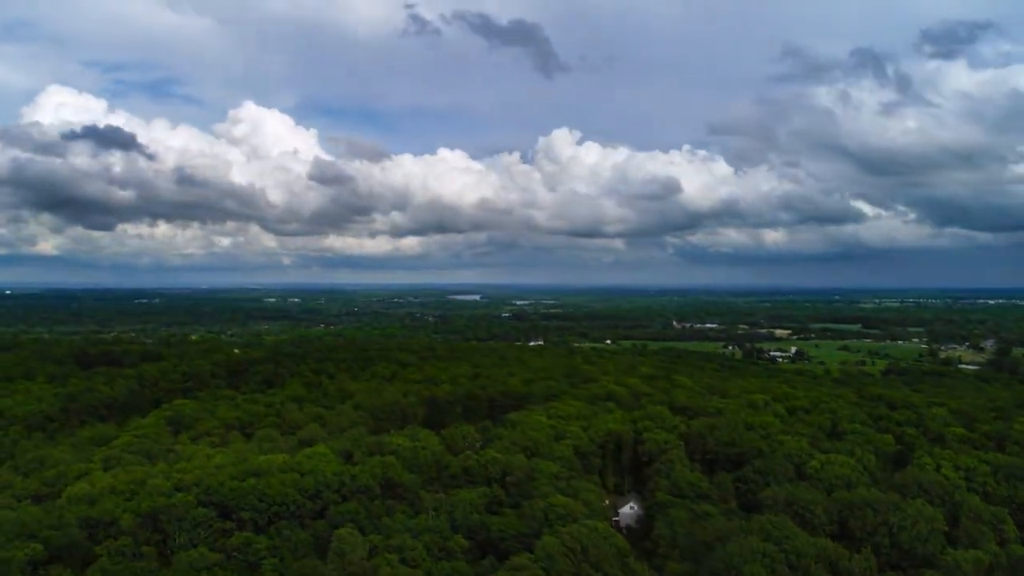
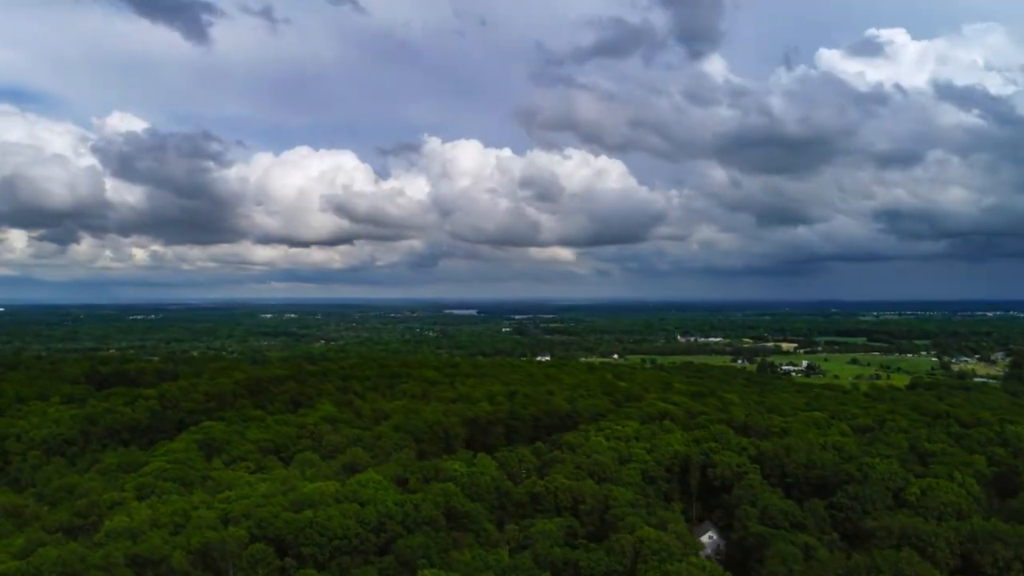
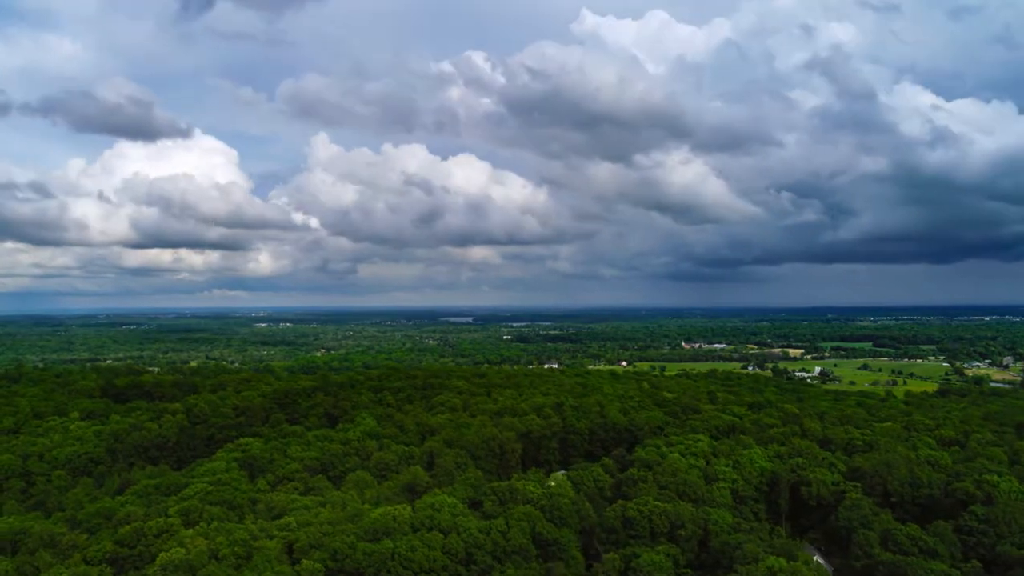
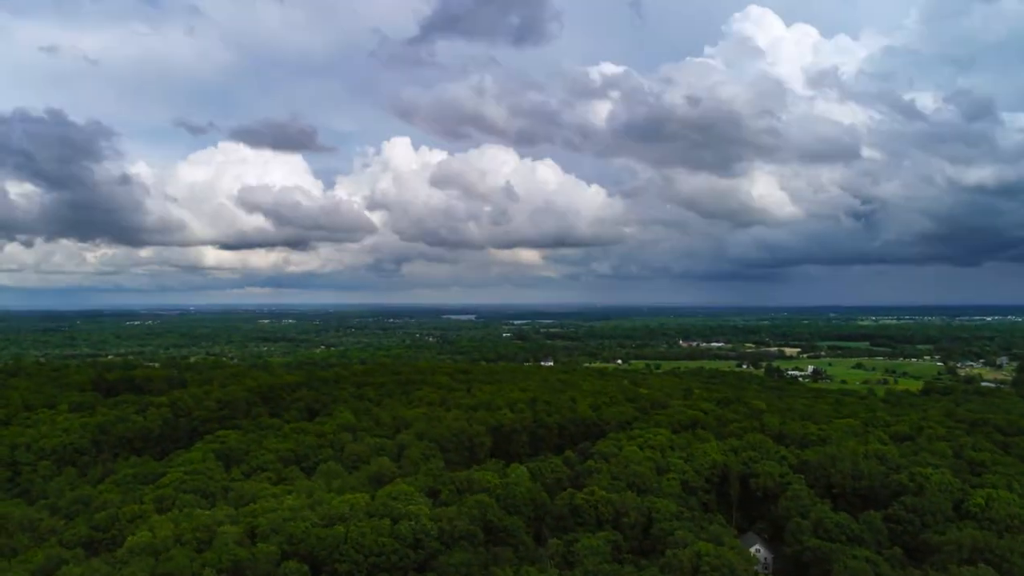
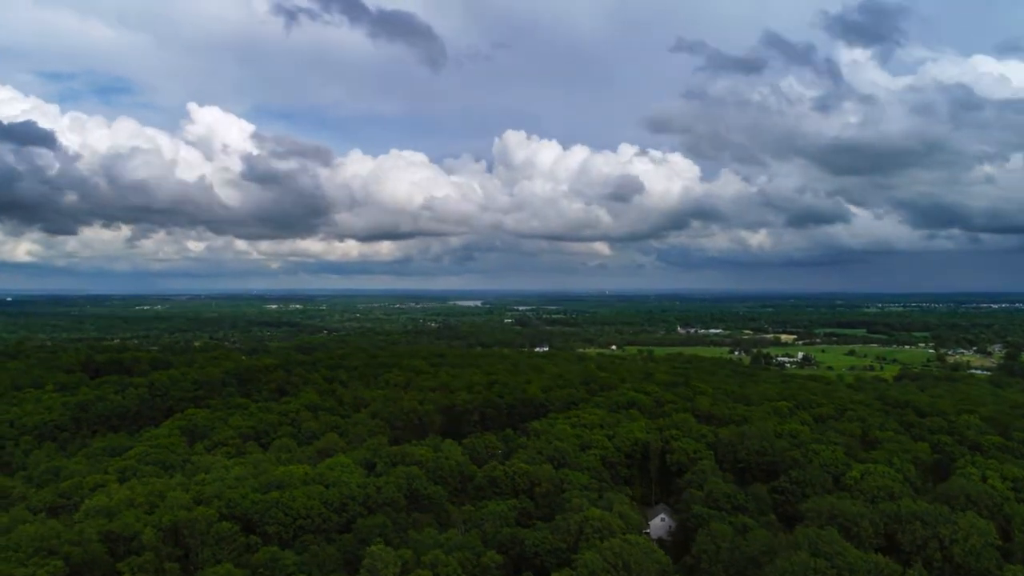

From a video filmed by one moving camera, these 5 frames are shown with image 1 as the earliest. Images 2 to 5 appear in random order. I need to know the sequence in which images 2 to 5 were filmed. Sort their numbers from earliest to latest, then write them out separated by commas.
5, 2, 4, 3
